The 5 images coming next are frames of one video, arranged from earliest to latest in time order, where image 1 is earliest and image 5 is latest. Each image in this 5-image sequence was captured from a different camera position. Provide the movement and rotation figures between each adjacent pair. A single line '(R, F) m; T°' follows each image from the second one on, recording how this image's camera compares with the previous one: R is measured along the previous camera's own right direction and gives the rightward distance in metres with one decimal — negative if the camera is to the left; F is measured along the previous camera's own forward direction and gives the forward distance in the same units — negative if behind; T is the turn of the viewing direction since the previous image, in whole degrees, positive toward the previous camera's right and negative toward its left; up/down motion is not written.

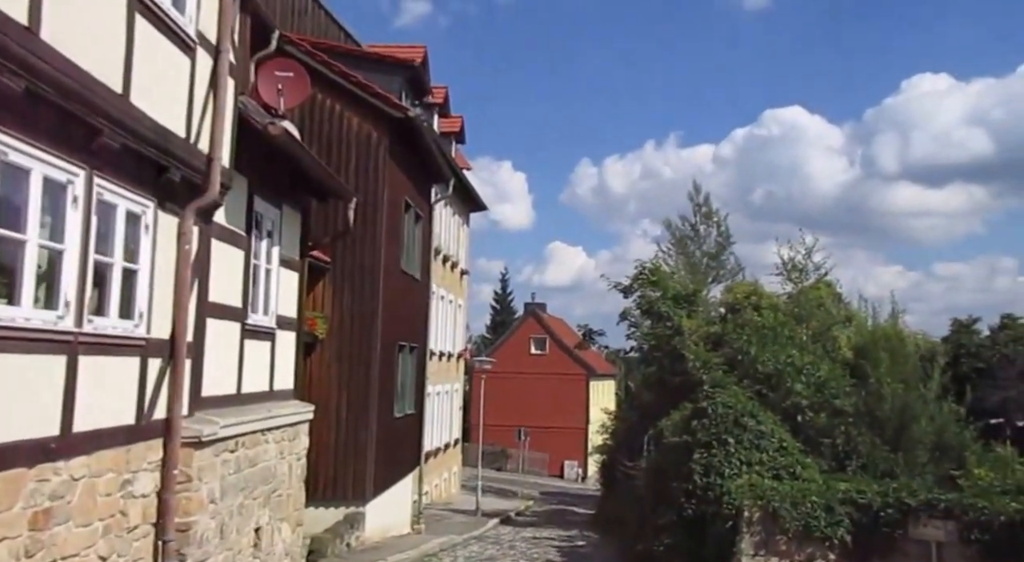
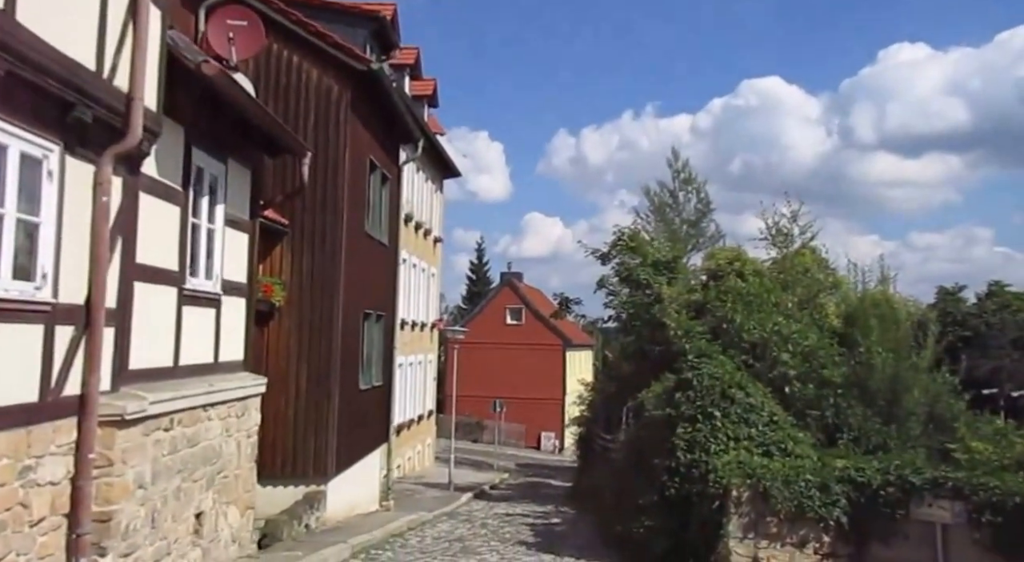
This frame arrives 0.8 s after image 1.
(+0.1, +1.1) m; +1°
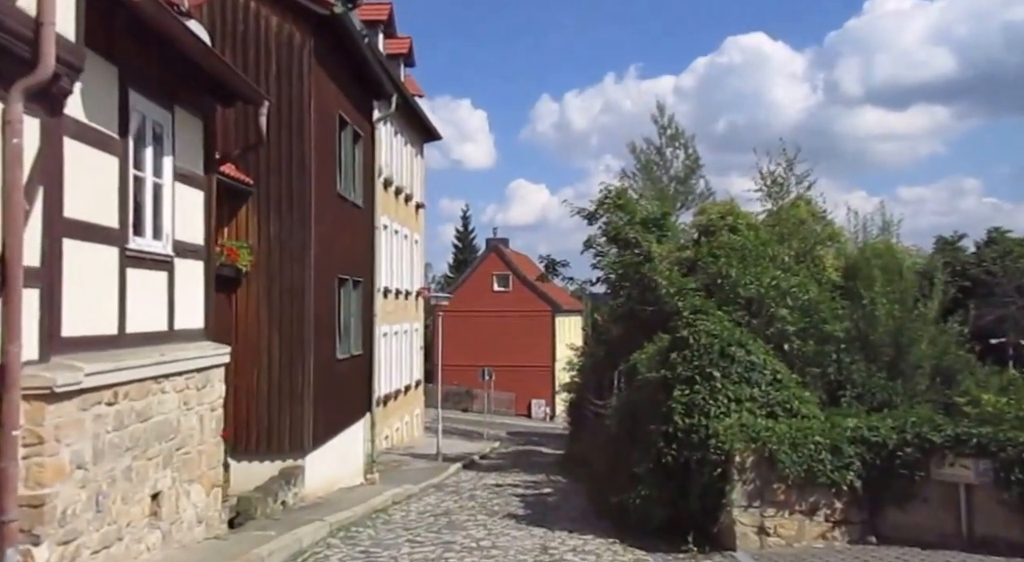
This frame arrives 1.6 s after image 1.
(+0.1, +1.0) m; +1°
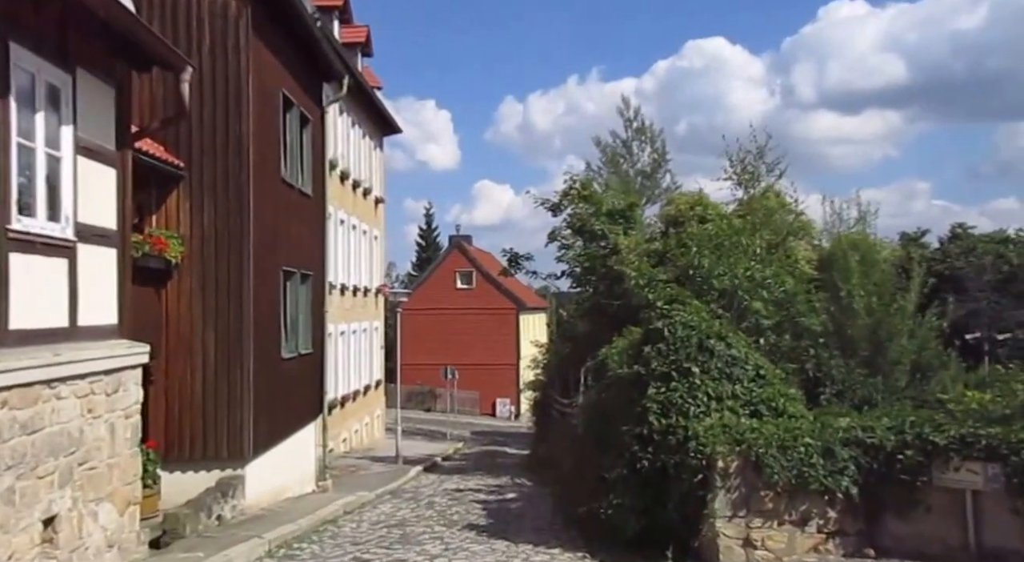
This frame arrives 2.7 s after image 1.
(+0.1, +1.2) m; +2°
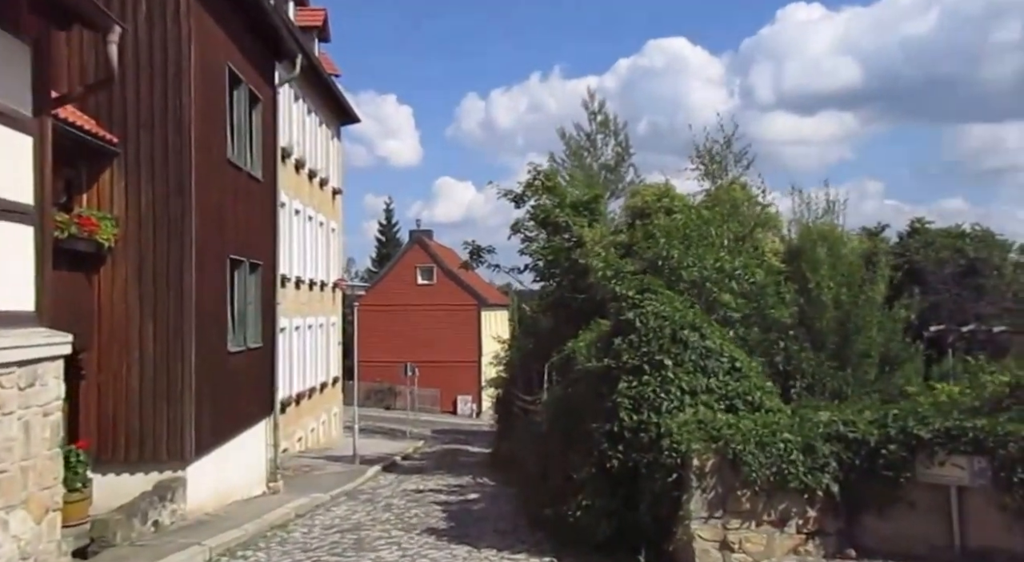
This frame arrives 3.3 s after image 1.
(0.0, +0.7) m; +2°
